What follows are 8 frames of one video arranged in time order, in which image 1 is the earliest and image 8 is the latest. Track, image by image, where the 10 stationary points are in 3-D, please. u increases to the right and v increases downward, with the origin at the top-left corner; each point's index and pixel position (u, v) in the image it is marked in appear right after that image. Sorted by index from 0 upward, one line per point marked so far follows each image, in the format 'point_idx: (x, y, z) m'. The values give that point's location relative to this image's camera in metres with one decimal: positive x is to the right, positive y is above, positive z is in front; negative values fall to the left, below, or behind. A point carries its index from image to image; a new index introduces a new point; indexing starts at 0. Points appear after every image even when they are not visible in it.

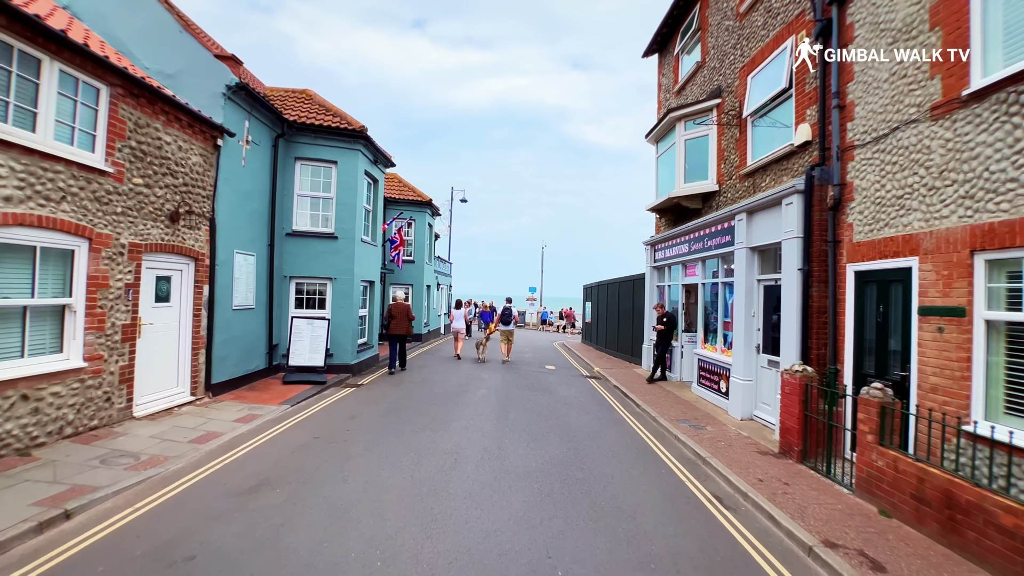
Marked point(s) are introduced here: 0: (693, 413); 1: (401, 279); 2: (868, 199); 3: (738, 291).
0: (+3.3, -2.3, +8.4) m
1: (-4.7, +0.4, +19.4) m
2: (+4.4, +1.1, +5.8) m
3: (+4.0, -0.1, +8.2) m
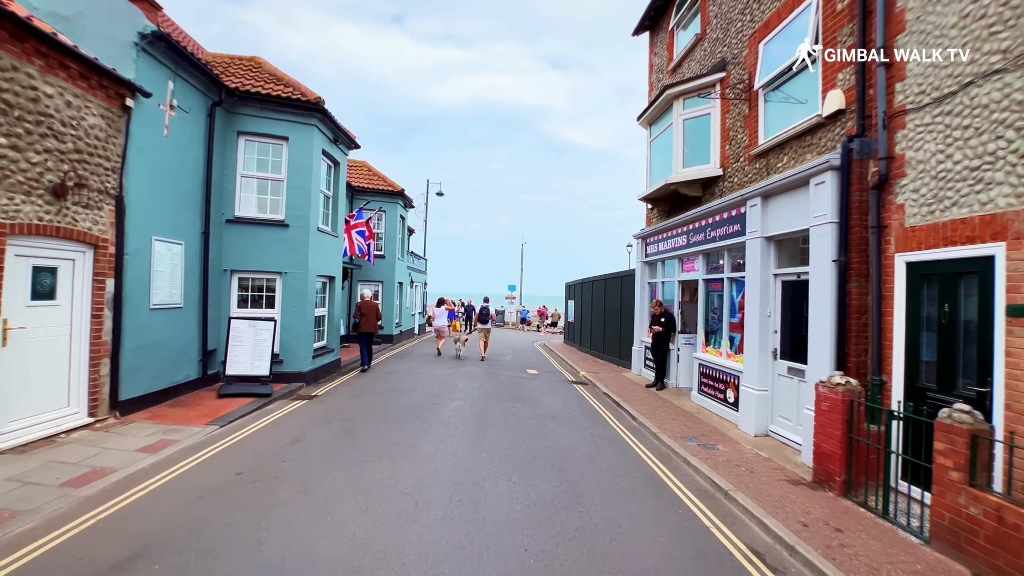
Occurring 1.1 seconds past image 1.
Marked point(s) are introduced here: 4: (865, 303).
0: (+3.0, -2.2, +7.3) m
1: (-5.5, +0.5, +17.9) m
2: (+4.2, +1.2, +4.8) m
3: (+3.7, 0.0, +7.1) m
4: (+4.1, -0.2, +5.4) m
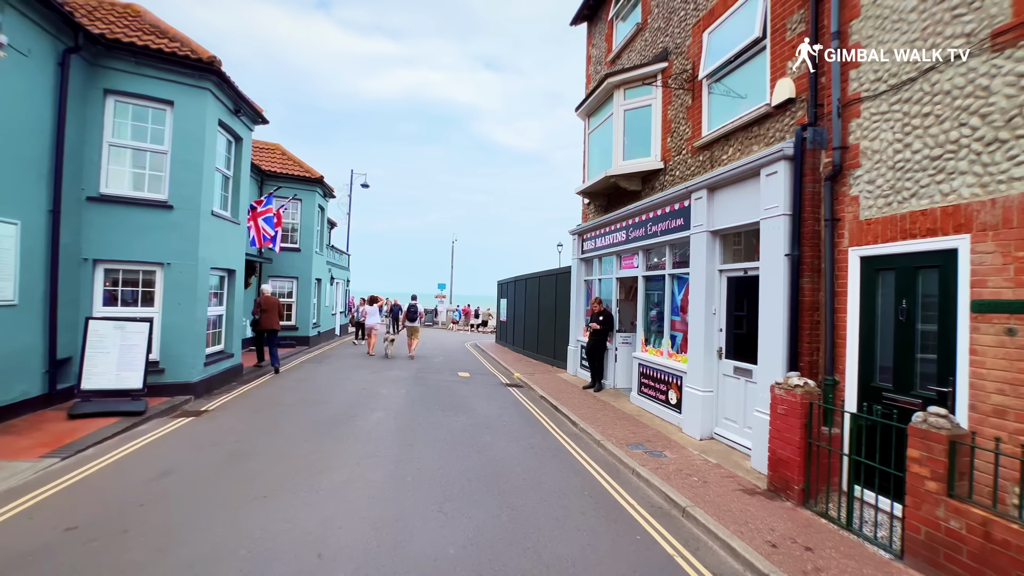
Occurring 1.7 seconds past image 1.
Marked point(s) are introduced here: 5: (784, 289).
0: (+2.0, -2.2, +6.9) m
1: (-8.0, +0.6, +16.1) m
2: (+3.6, +1.2, +4.6) m
3: (+2.7, 0.0, +6.8) m
4: (+3.4, -0.1, +5.2) m
5: (+3.1, 0.0, +5.3) m
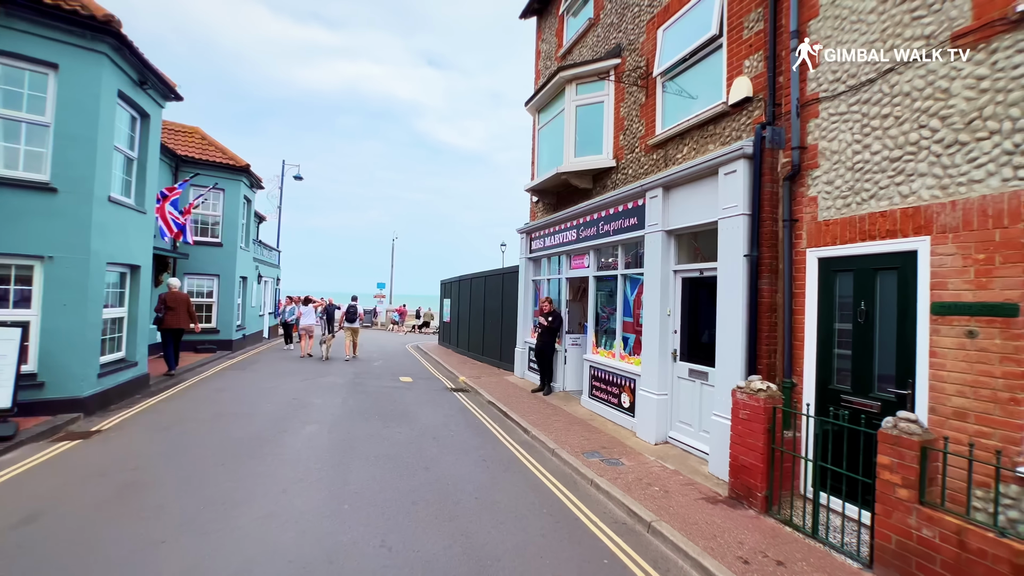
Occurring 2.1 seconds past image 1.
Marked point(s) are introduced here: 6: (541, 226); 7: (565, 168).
0: (+1.2, -2.2, +6.7) m
1: (-9.7, +0.7, +14.6) m
2: (+3.2, +1.2, +4.5) m
3: (+2.0, 0.0, +6.6) m
4: (+2.9, -0.1, +5.1) m
5: (+2.6, 0.0, +5.2) m
6: (+0.7, +1.5, +10.9) m
7: (+1.0, +2.3, +9.0) m
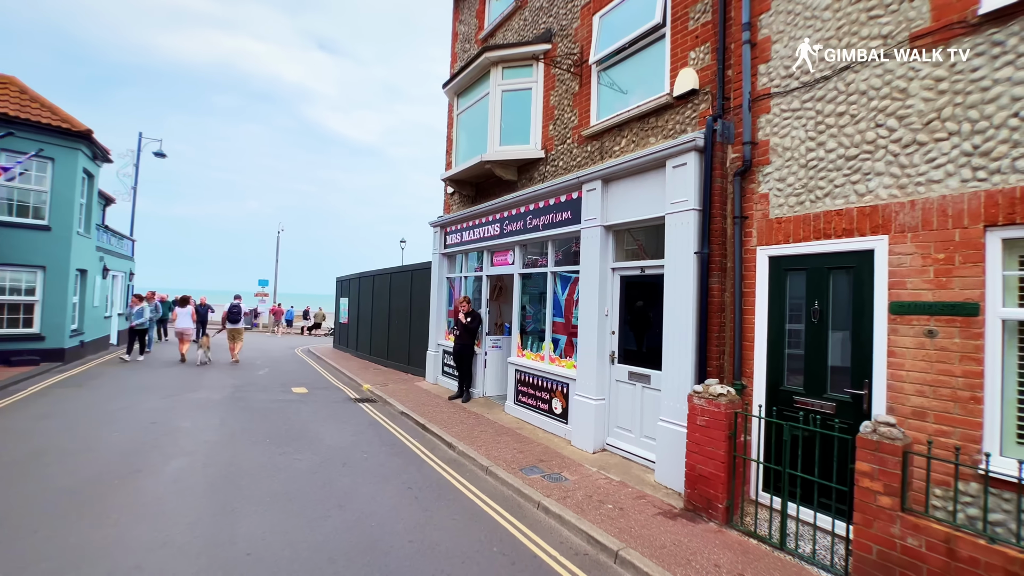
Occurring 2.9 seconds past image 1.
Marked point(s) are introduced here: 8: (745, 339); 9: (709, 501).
0: (+0.3, -2.1, +6.1) m
1: (-12.1, +0.8, +11.4) m
2: (+2.7, +1.2, +4.5) m
3: (+1.1, +0.1, +6.3) m
4: (+2.2, -0.1, +4.9) m
5: (+1.9, 0.0, +4.9) m
6: (-1.2, +1.5, +10.2) m
7: (-0.4, +2.3, +8.3) m
8: (+2.4, -0.5, +4.7) m
9: (+1.8, -1.9, +4.2) m
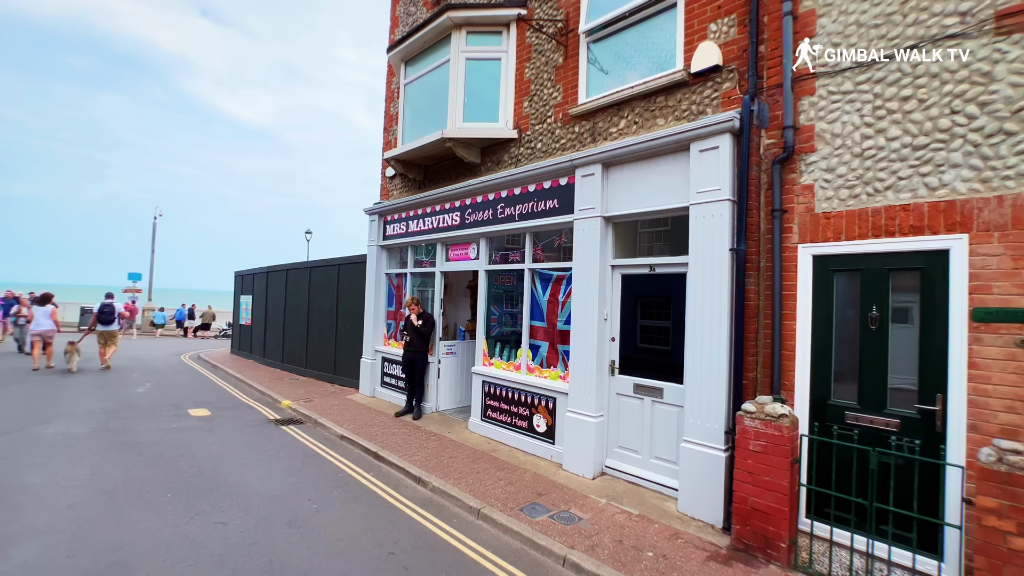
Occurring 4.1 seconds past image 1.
0: (+0.1, -2.1, +5.1) m
1: (-13.1, +0.9, +7.8) m
2: (+2.9, +1.2, +4.0) m
3: (+0.9, +0.1, +5.4) m
4: (+2.3, -0.1, +4.4) m
5: (+2.0, 0.0, +4.3) m
6: (-2.1, +1.5, +8.8) m
7: (-0.9, +2.4, +7.1) m
8: (+2.5, -0.5, +4.2) m
9: (+2.0, -2.0, +3.6) m
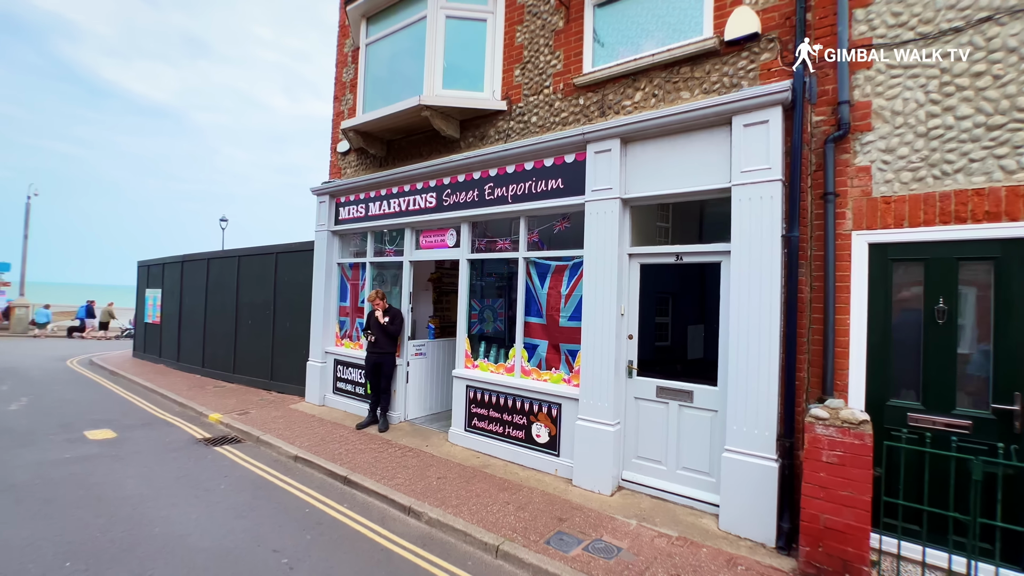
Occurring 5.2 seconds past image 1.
0: (+0.2, -2.1, +4.4) m
1: (-13.2, +1.1, +5.0) m
2: (+3.1, +1.3, +3.7) m
3: (+0.9, +0.1, +4.8) m
4: (+2.5, -0.1, +4.0) m
5: (+2.2, 0.0, +3.9) m
6: (-2.5, +1.7, +7.7) m
7: (-1.1, +2.5, +6.2) m
8: (+2.7, -0.5, +3.9) m
9: (+2.3, -1.9, +3.2) m
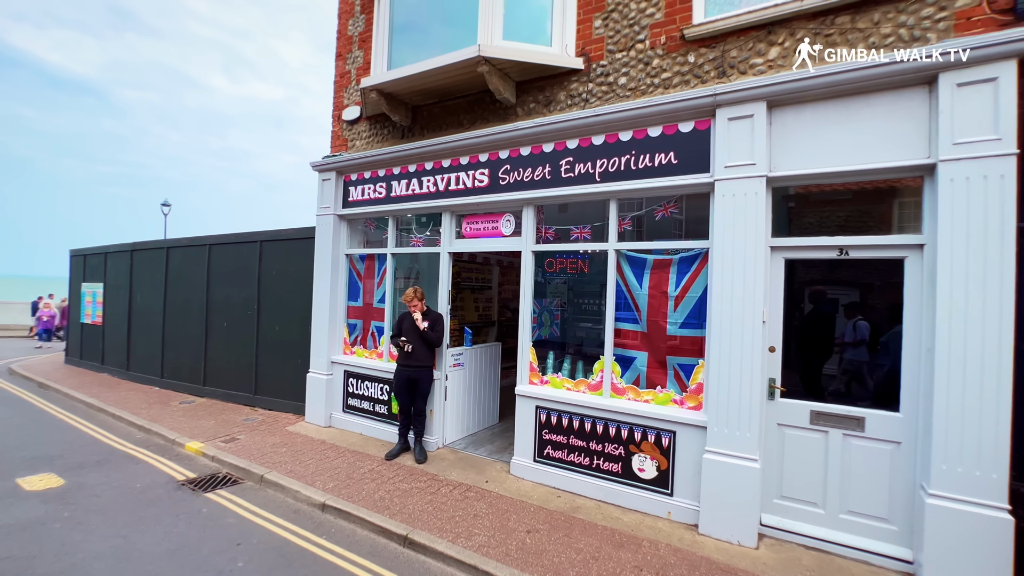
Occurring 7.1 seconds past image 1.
0: (+1.2, -2.1, +3.4) m
1: (-12.2, +1.2, +2.6) m
2: (+4.2, +1.2, +2.9) m
3: (+1.9, +0.1, +3.8) m
4: (+3.5, -0.1, +3.2) m
5: (+3.2, 0.0, +3.1) m
6: (-1.8, +1.7, +6.3) m
7: (-0.3, +2.5, +5.0) m
8: (+3.7, -0.5, +3.1) m
9: (+3.4, -1.9, +2.4) m
